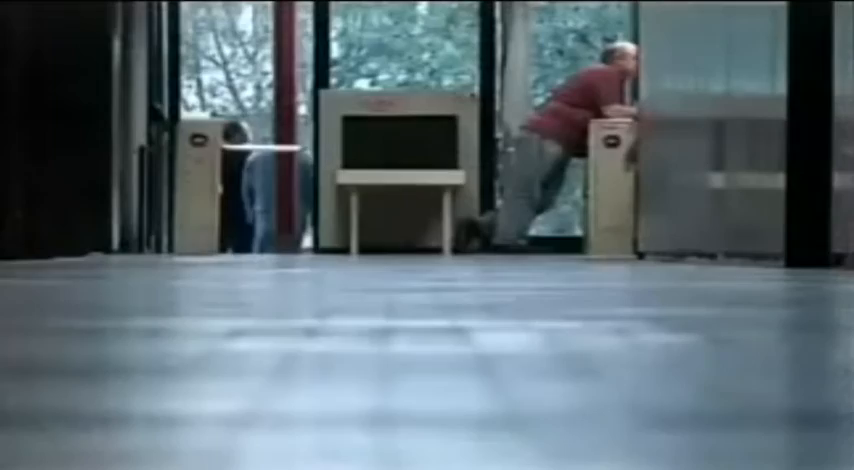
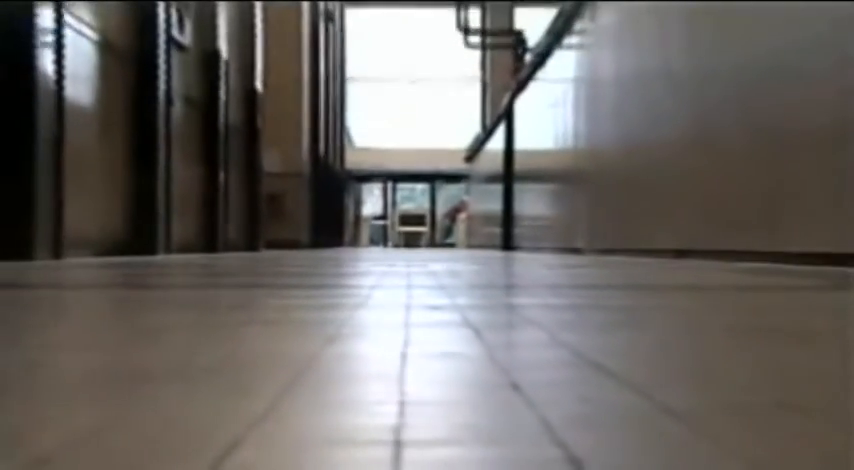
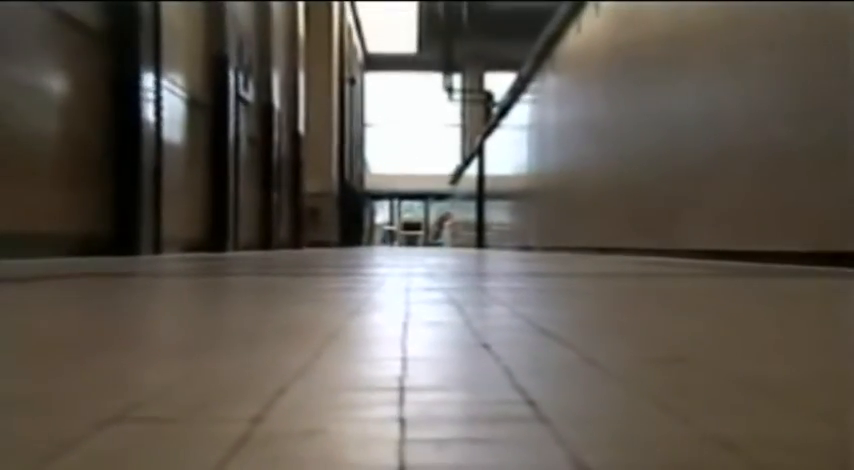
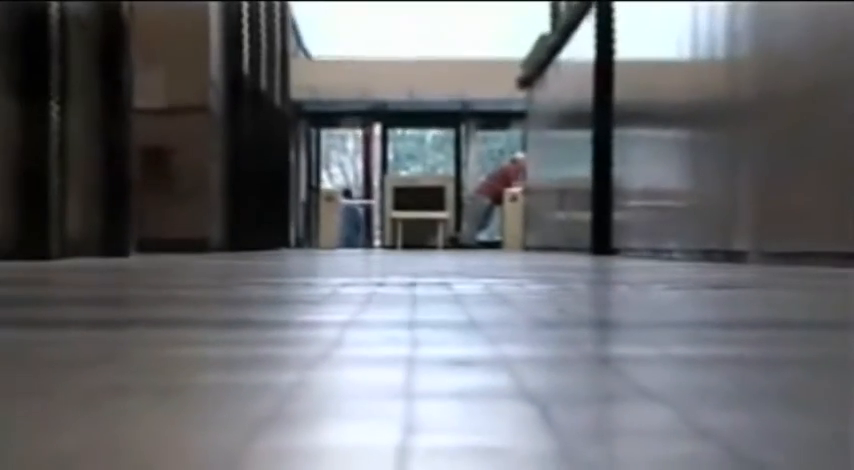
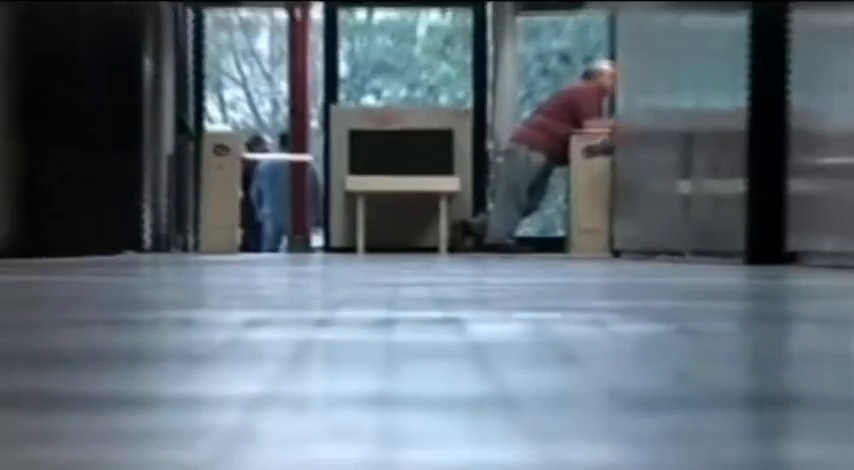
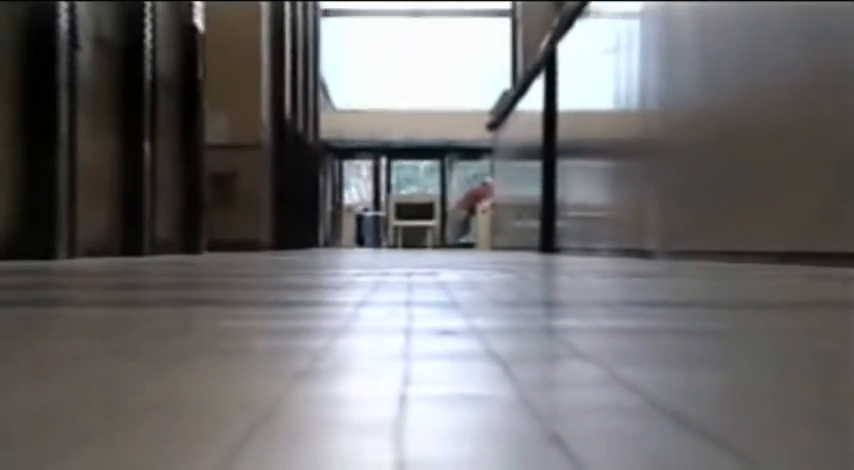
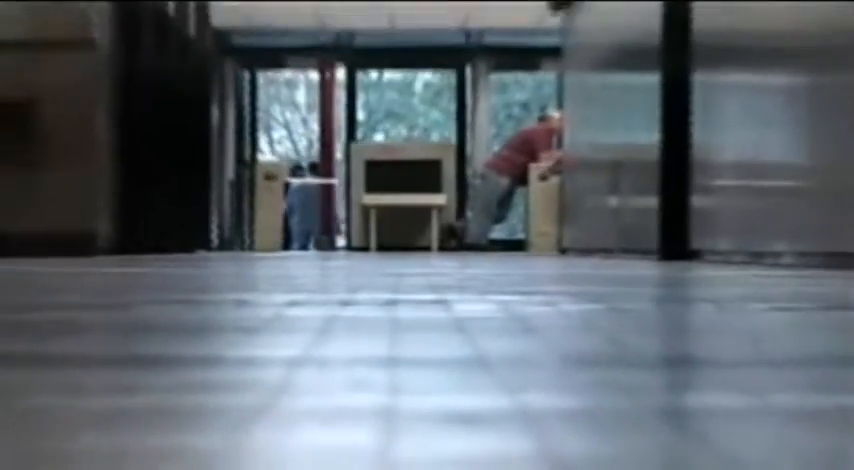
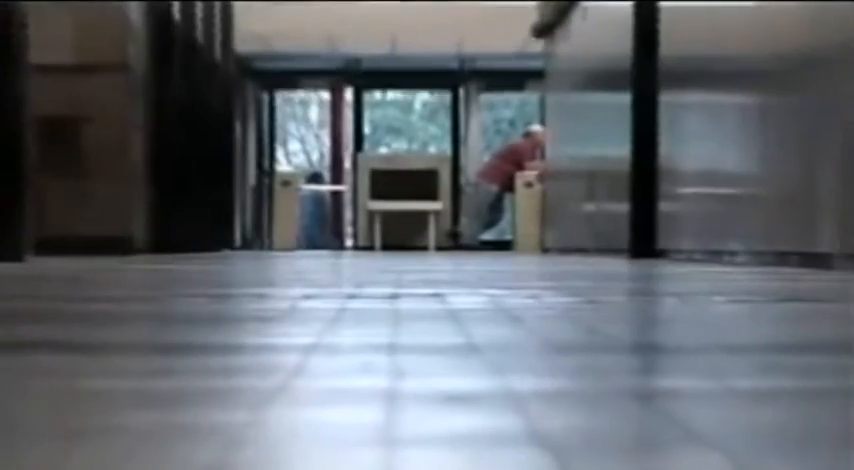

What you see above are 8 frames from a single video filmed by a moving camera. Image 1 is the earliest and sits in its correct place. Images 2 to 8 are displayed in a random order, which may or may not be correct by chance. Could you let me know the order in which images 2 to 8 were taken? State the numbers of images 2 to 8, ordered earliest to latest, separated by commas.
5, 7, 8, 4, 6, 2, 3
